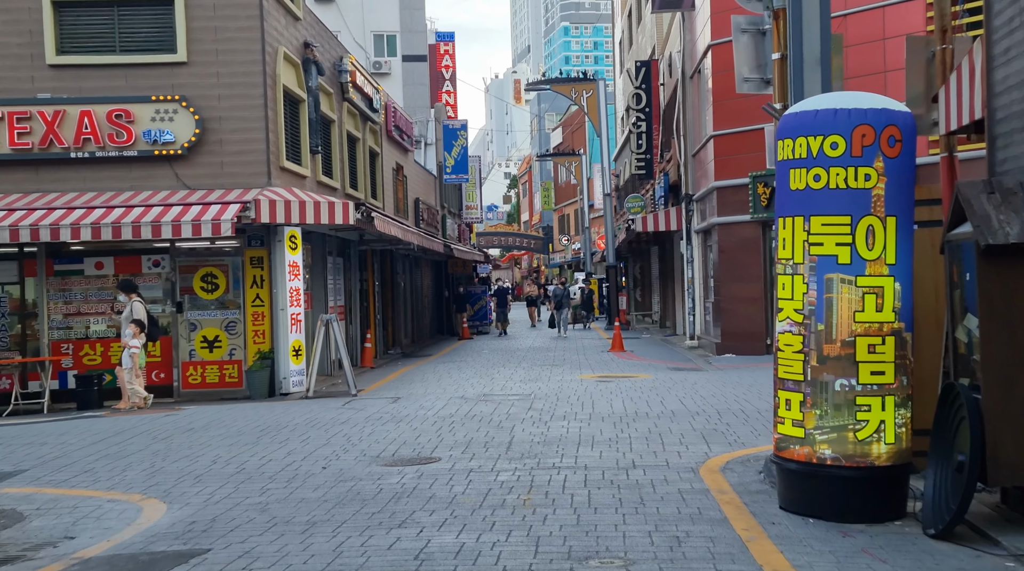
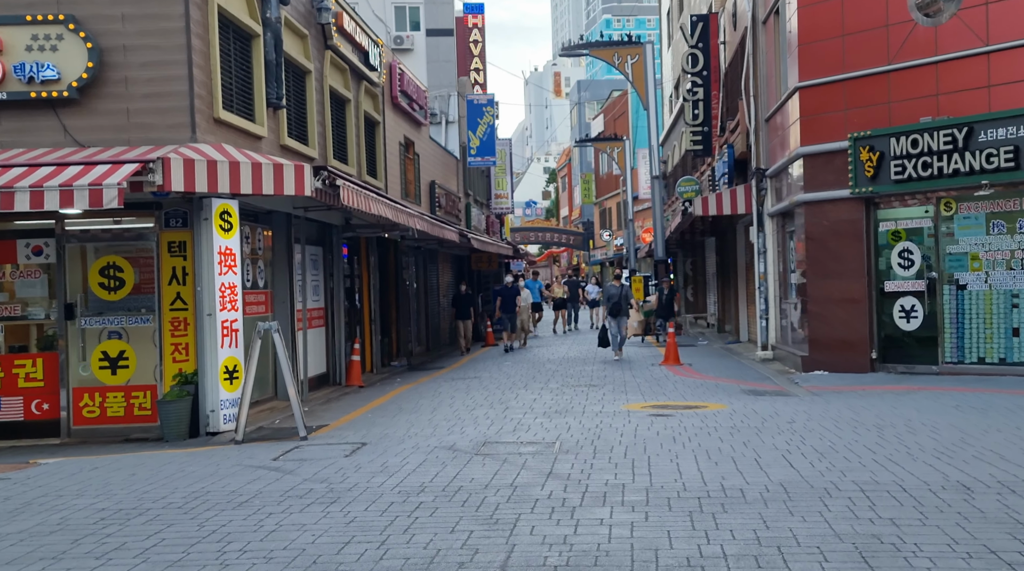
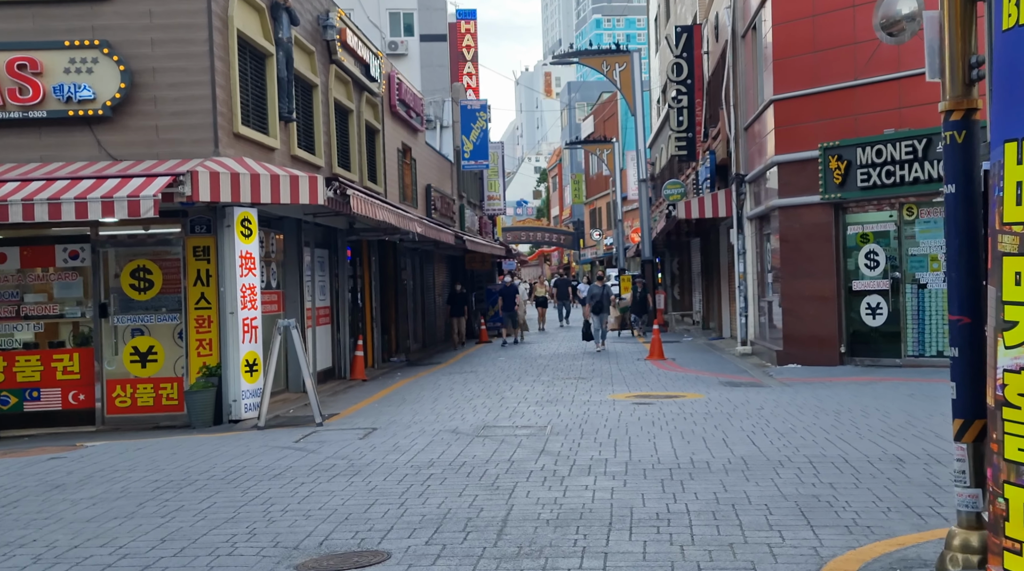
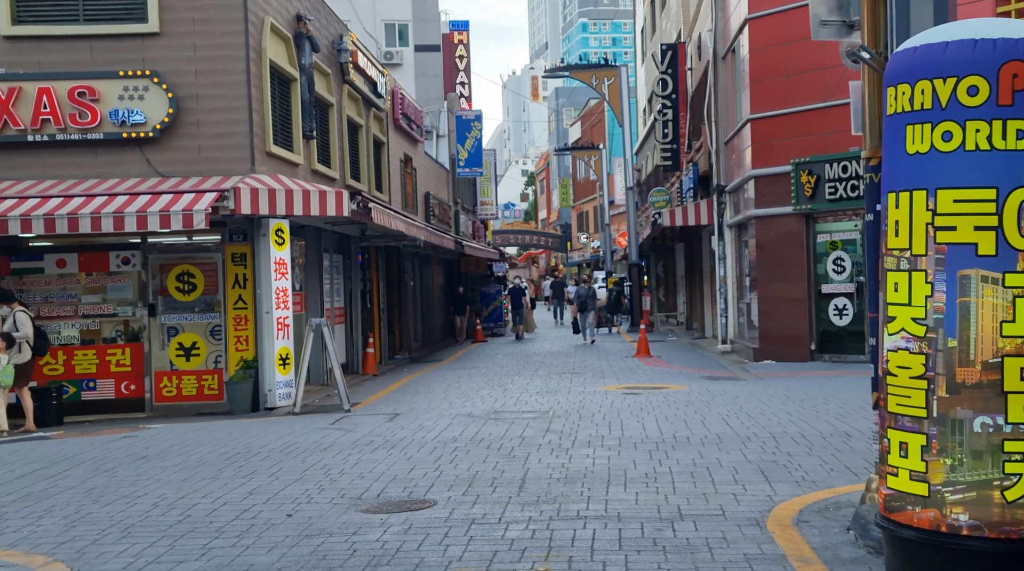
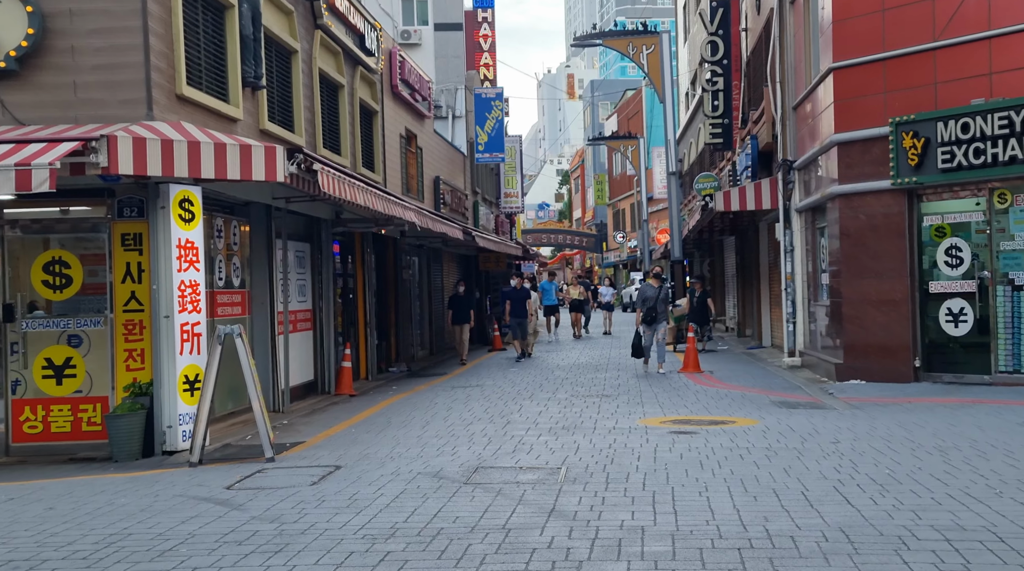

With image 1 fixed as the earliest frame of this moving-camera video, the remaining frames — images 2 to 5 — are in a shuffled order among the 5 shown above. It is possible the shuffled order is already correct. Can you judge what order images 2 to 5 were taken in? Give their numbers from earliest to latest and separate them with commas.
4, 3, 2, 5
